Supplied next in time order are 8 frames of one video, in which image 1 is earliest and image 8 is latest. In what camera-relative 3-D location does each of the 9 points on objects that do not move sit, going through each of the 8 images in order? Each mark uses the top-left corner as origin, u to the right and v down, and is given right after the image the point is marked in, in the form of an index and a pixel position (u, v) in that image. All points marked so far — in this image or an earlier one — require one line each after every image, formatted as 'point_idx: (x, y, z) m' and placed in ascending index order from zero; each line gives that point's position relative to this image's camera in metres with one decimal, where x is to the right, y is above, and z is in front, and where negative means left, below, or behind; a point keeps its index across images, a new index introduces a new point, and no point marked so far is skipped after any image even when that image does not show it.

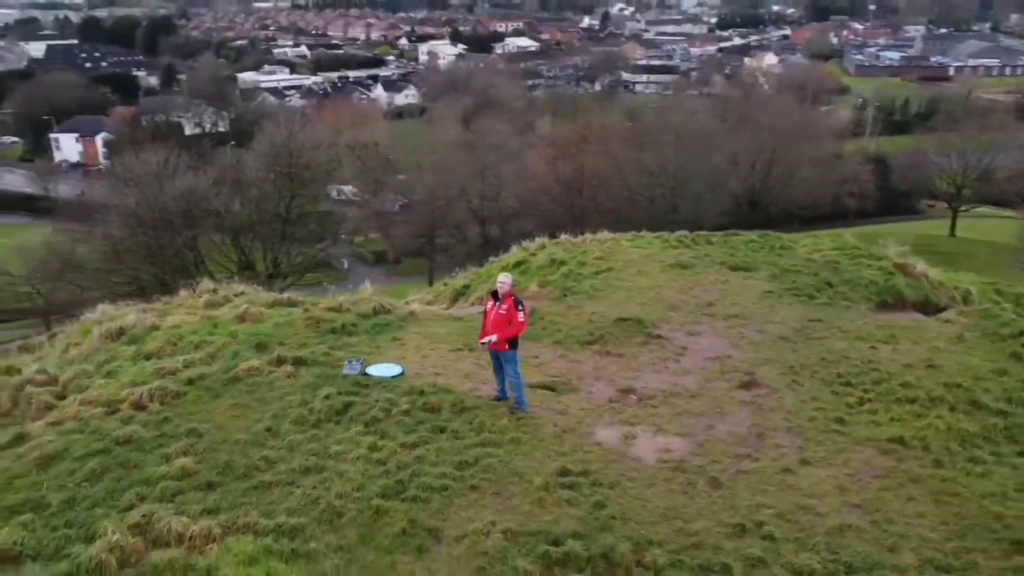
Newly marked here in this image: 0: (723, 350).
0: (+1.8, -0.5, +7.2) m
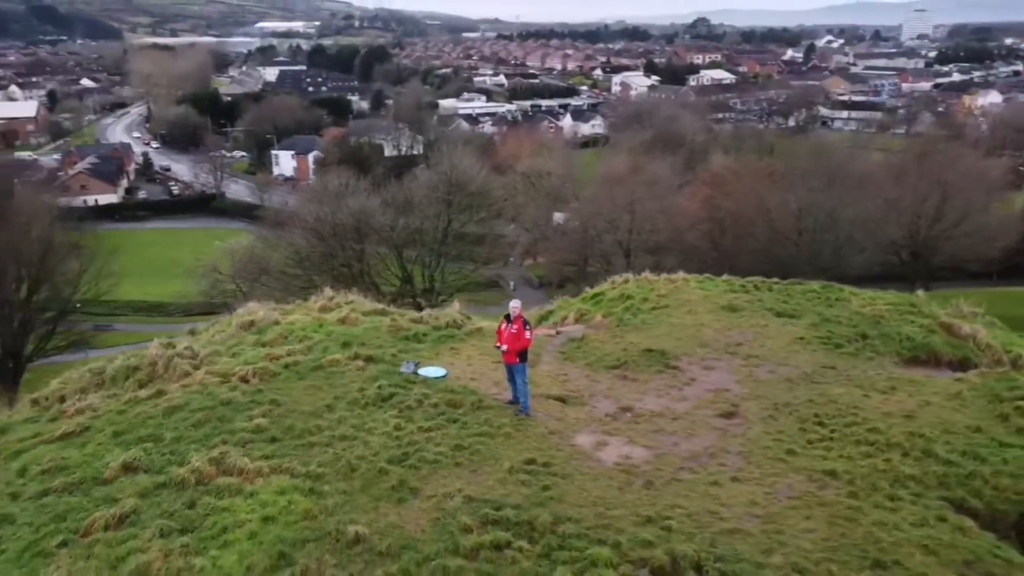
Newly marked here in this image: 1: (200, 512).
0: (+2.1, -1.0, +8.1) m
1: (-2.3, -1.6, +5.8) m
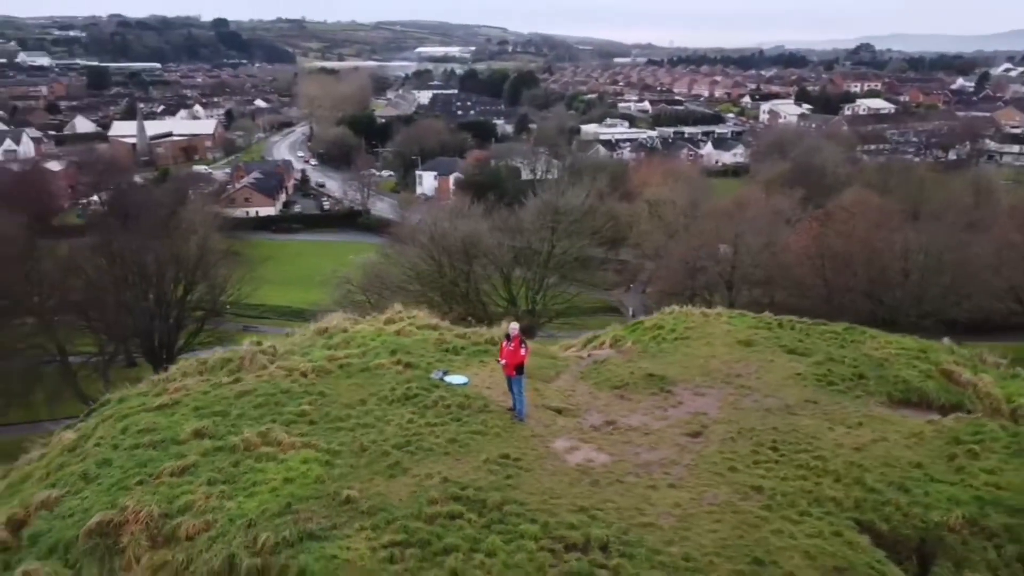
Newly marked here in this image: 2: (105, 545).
0: (+2.2, -1.3, +9.1) m
1: (-2.6, -1.7, +7.6) m
2: (-3.4, -2.1, +6.7) m
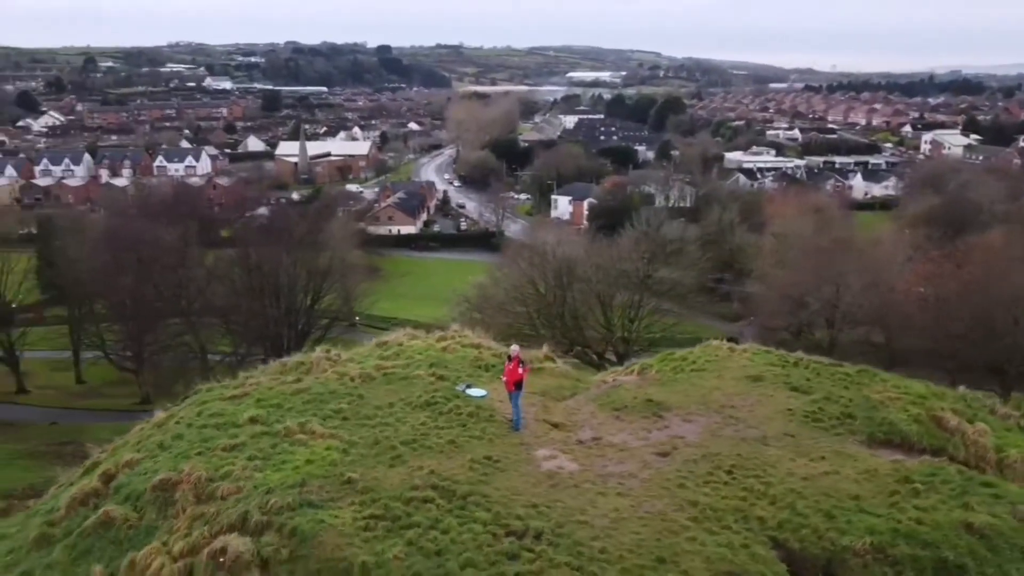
0: (+2.2, -1.8, +10.0) m
1: (-2.8, -1.9, +9.4) m
2: (-3.7, -2.2, +8.6) m
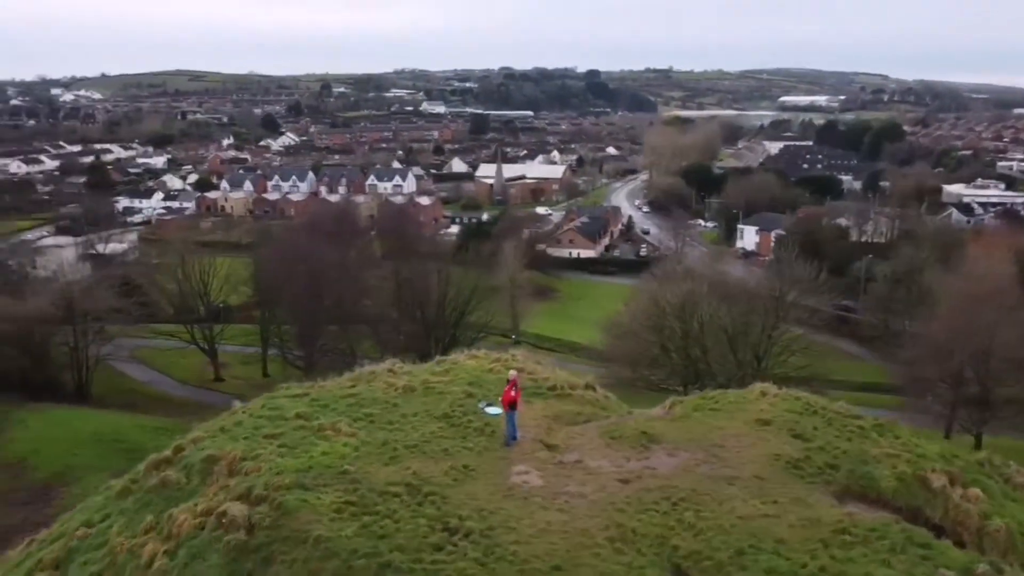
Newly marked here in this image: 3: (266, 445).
0: (+2.0, -2.4, +10.8) m
1: (-2.9, -2.2, +11.3) m
2: (-4.1, -2.4, +10.8) m
3: (-3.4, -2.2, +11.2) m
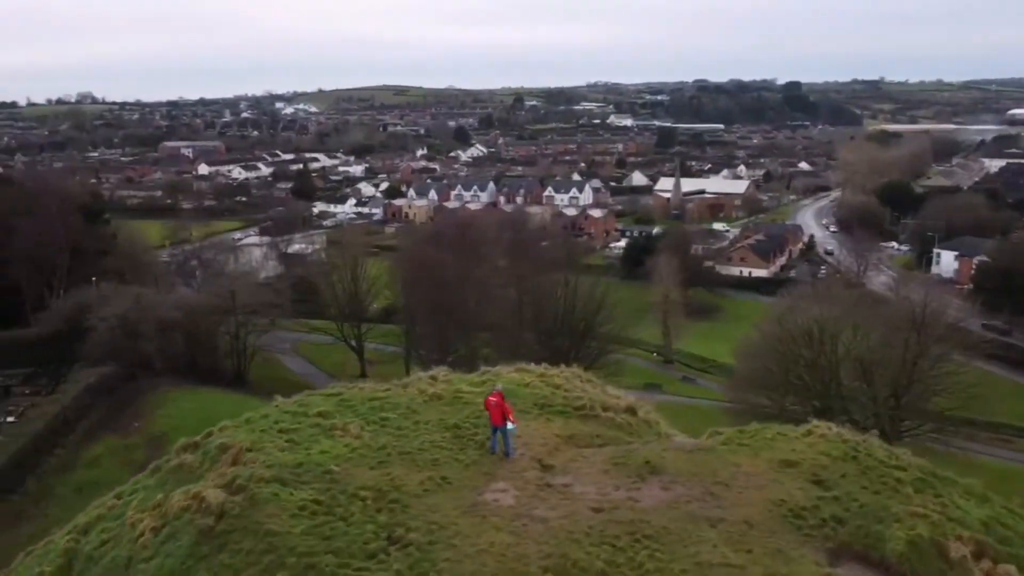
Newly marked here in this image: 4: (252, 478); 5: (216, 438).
0: (+1.7, -2.6, +10.1) m
1: (-3.0, -2.2, +11.7) m
2: (-4.2, -2.4, +11.5) m
3: (-3.5, -2.2, +11.7) m
4: (-3.3, -2.5, +10.4) m
5: (-4.5, -2.3, +12.2) m
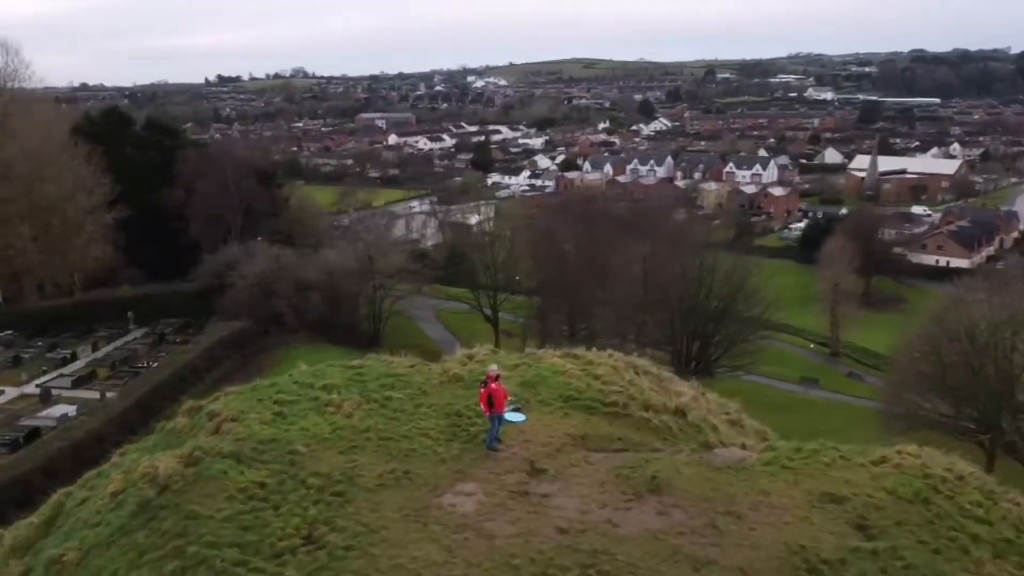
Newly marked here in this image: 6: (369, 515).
0: (+1.2, -2.4, +8.3) m
1: (-2.9, -1.7, +10.9) m
2: (-4.2, -1.8, +11.0) m
3: (-3.4, -1.7, +11.0) m
4: (-3.6, -2.0, +9.7) m
5: (-4.3, -1.7, +11.7) m
6: (-1.4, -2.3, +8.3) m
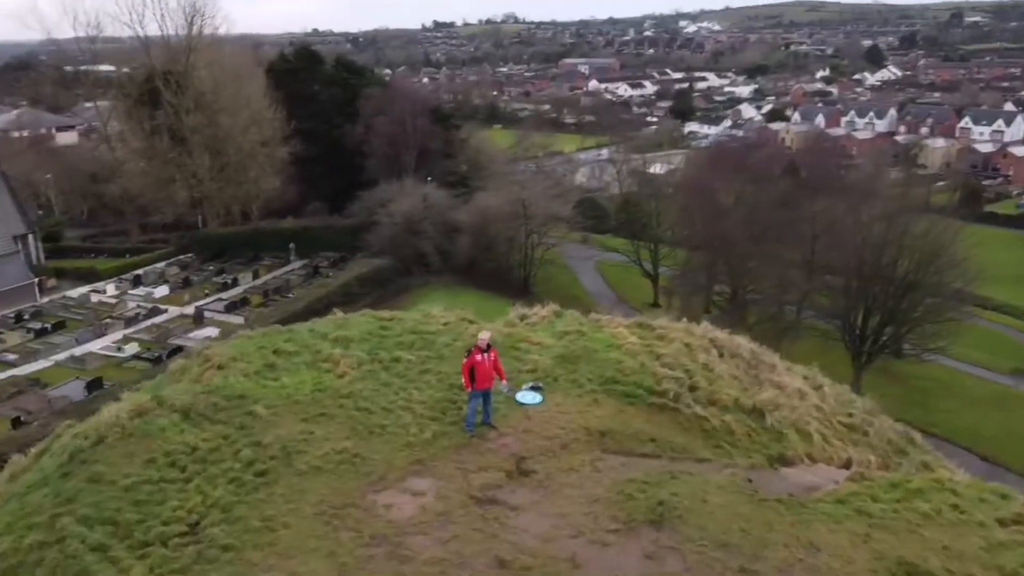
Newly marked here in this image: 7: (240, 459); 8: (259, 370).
0: (+0.7, -2.1, +6.1) m
1: (-2.7, -0.9, +9.6) m
2: (-3.9, -1.0, +9.9) m
3: (-3.1, -0.9, +9.8) m
4: (-3.6, -1.2, +8.6) m
5: (-3.8, -0.8, +10.6) m
6: (-1.9, -1.8, +6.7) m
7: (-2.5, -1.6, +7.4) m
8: (-3.0, -1.0, +9.5) m
